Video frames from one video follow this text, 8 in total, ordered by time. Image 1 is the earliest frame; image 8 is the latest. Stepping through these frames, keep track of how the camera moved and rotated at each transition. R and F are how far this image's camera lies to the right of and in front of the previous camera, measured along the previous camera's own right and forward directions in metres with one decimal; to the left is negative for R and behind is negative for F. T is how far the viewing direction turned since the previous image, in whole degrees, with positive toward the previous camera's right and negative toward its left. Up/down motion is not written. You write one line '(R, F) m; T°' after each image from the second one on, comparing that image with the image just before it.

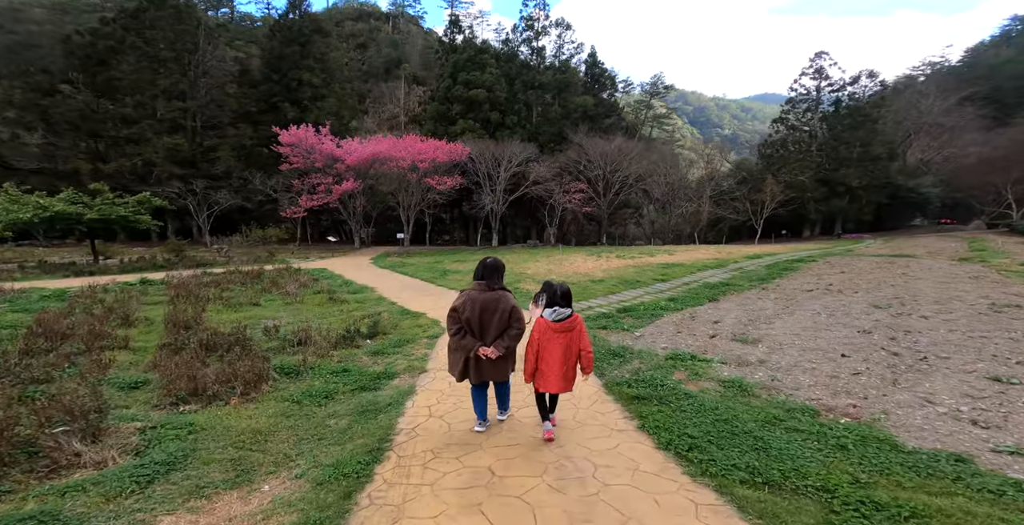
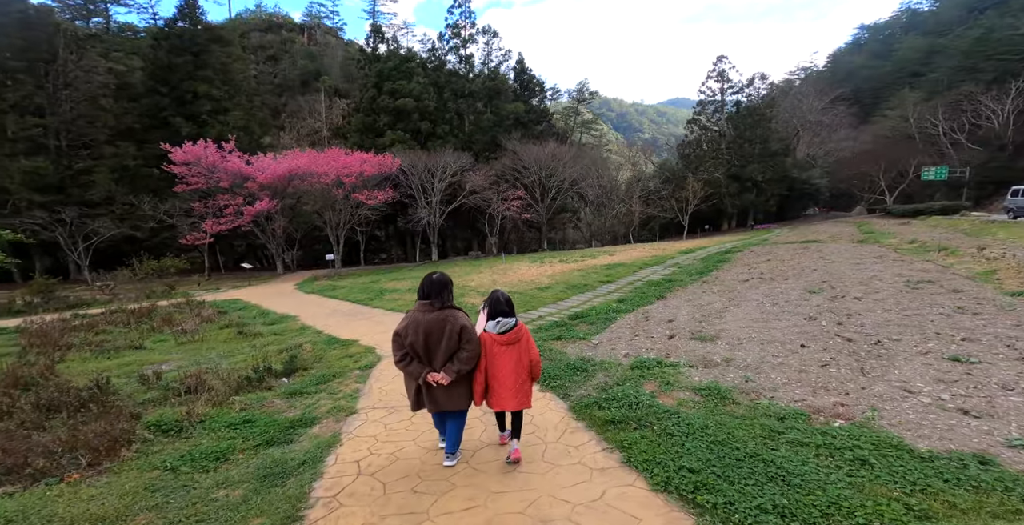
(0.0, +0.6) m; +8°
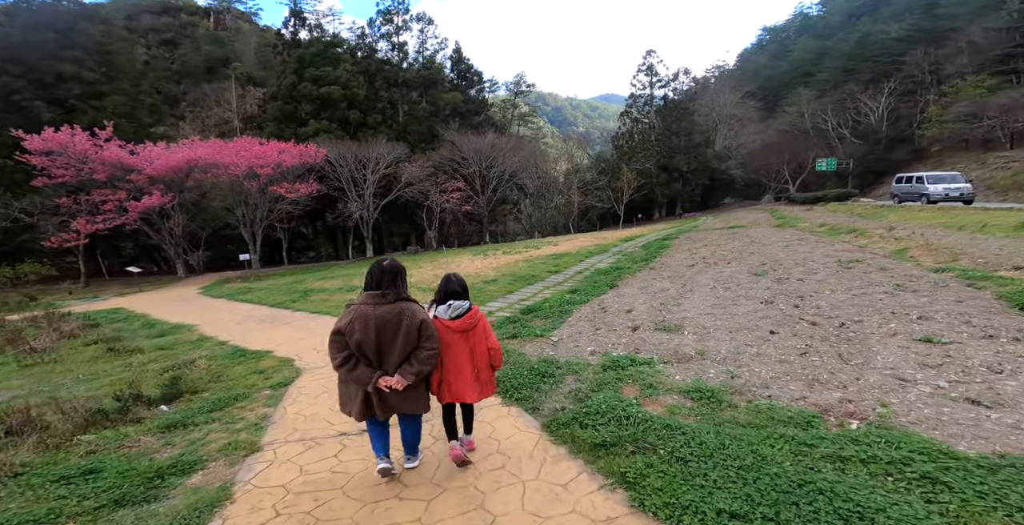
(-0.1, +0.7) m; +8°
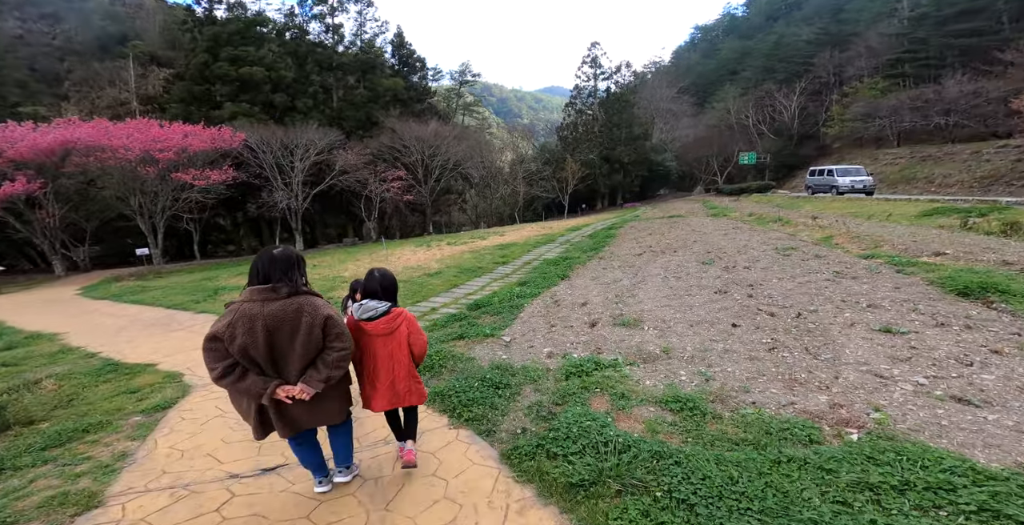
(0.0, +0.5) m; +7°
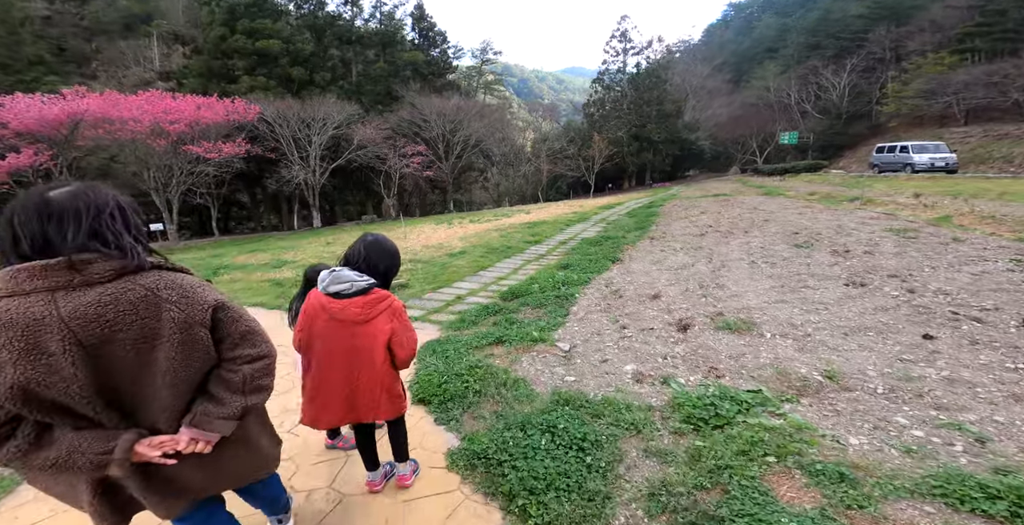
(-0.3, +1.5) m; -2°
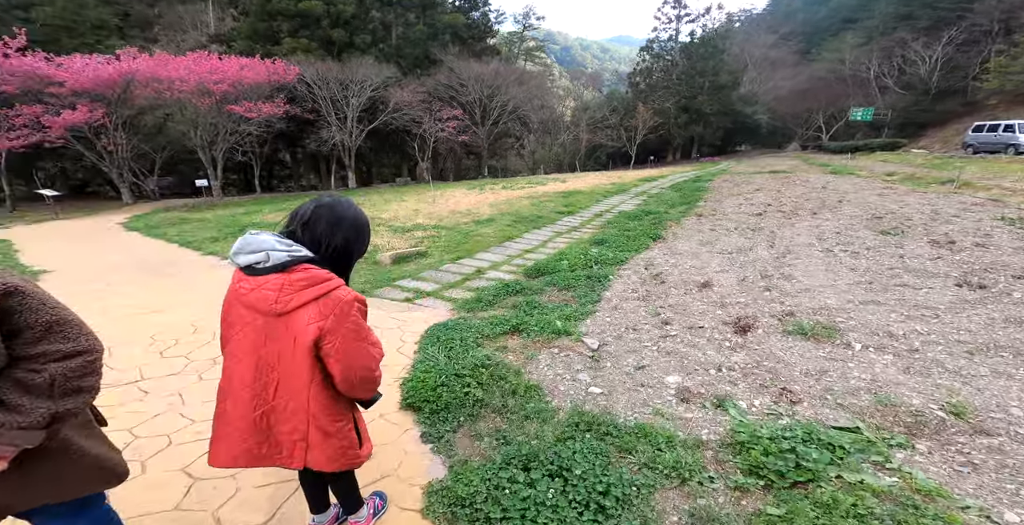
(+0.1, +0.6) m; -5°
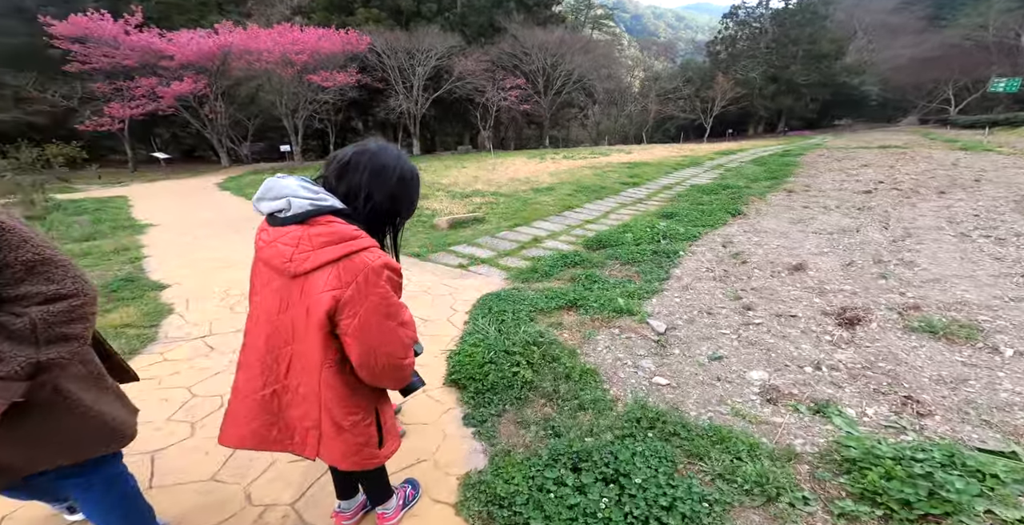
(0.0, +0.3) m; -8°
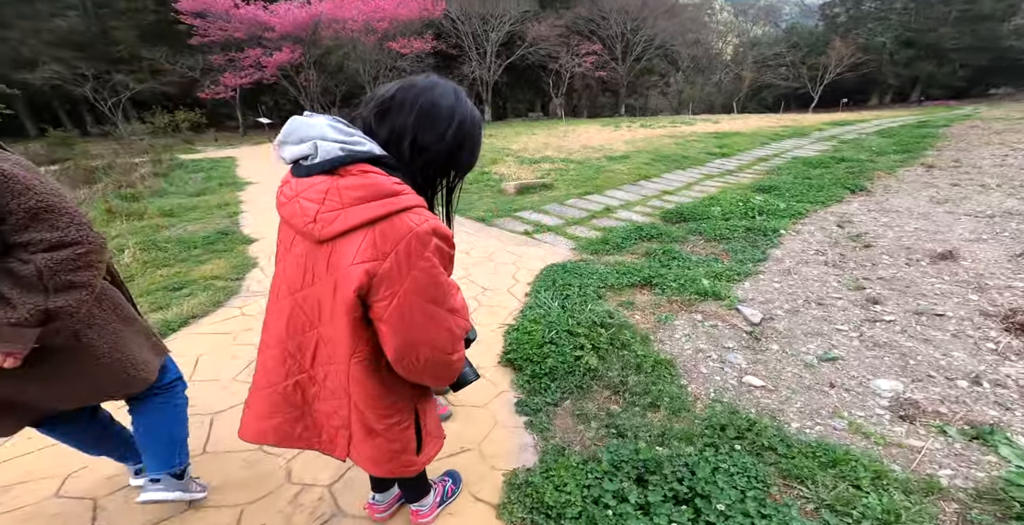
(0.0, +0.3) m; -9°
